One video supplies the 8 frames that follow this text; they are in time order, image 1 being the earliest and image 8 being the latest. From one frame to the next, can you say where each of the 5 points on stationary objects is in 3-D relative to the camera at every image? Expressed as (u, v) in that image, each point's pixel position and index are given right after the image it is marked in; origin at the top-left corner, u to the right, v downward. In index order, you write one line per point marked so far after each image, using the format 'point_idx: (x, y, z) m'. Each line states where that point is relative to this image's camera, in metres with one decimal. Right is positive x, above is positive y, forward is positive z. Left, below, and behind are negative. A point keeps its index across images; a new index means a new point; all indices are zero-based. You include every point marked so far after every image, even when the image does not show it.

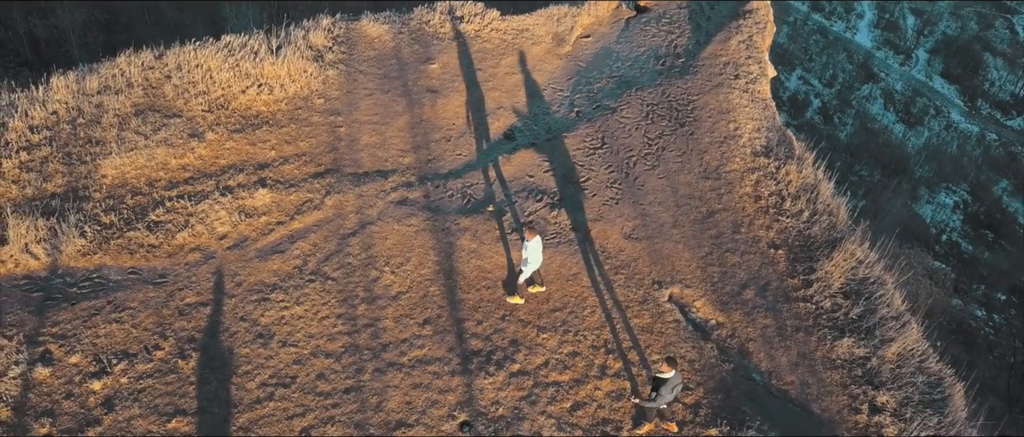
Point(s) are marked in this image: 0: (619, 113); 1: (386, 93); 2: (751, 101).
0: (+1.5, +1.4, +11.0) m
1: (-1.7, +1.7, +11.1) m
2: (+3.3, +1.6, +11.0) m
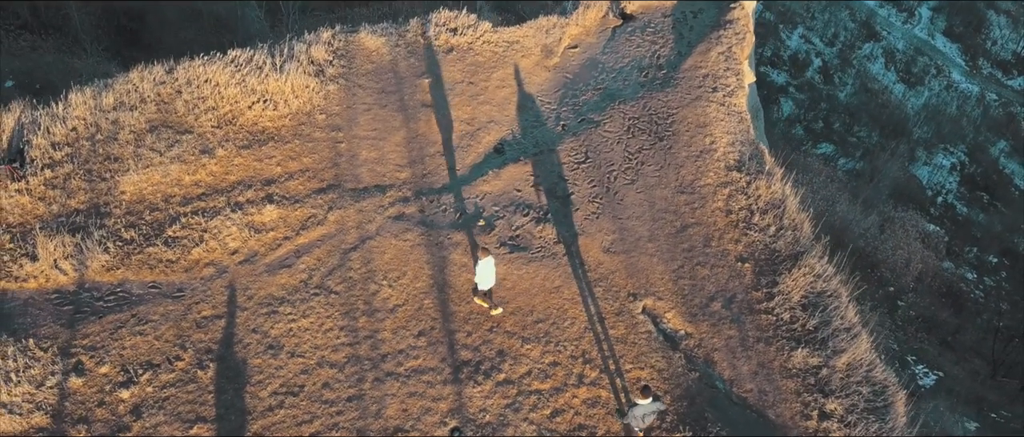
0: (+1.3, +1.3, +11.7) m
1: (-1.9, +1.6, +11.8) m
2: (+3.1, +1.5, +11.7) m
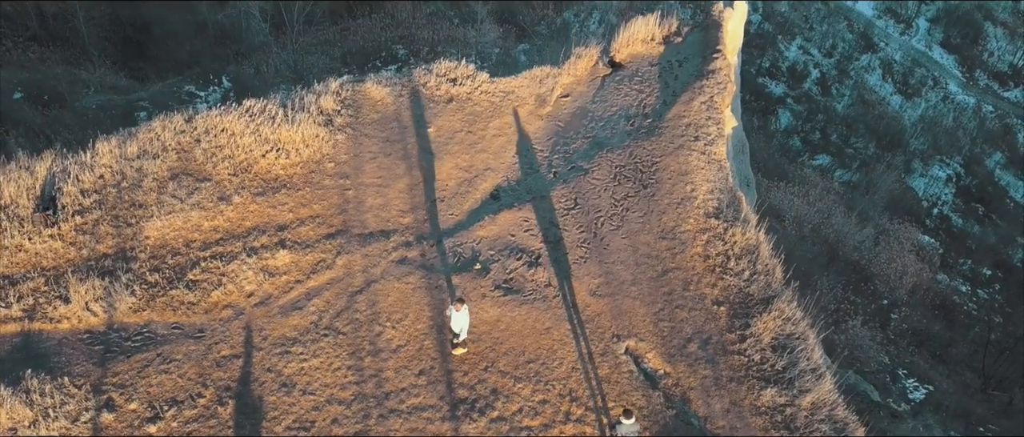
0: (+1.2, +0.7, +12.6) m
1: (-1.9, +1.0, +12.6) m
2: (+3.1, +0.9, +12.6) m
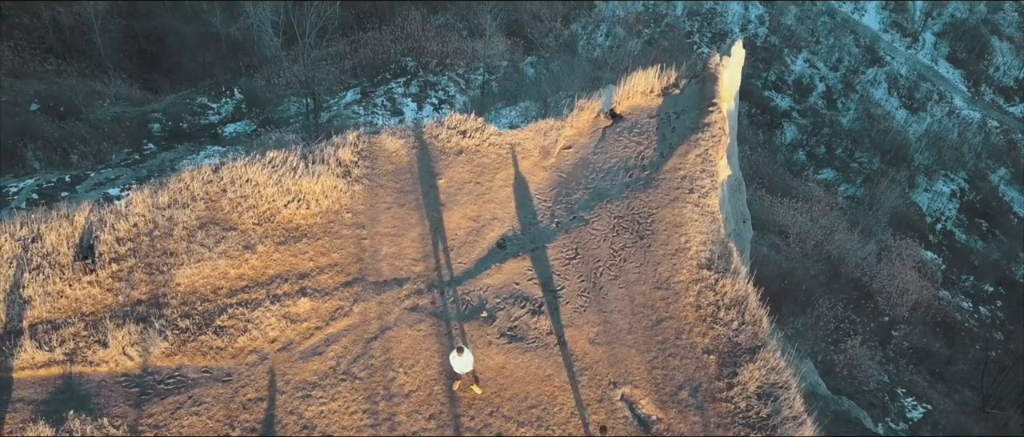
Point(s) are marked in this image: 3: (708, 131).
0: (+1.3, -0.1, +13.4) m
1: (-1.8, +0.2, +13.5) m
2: (+3.1, 0.0, +13.4) m
3: (+3.6, +1.6, +14.7) m
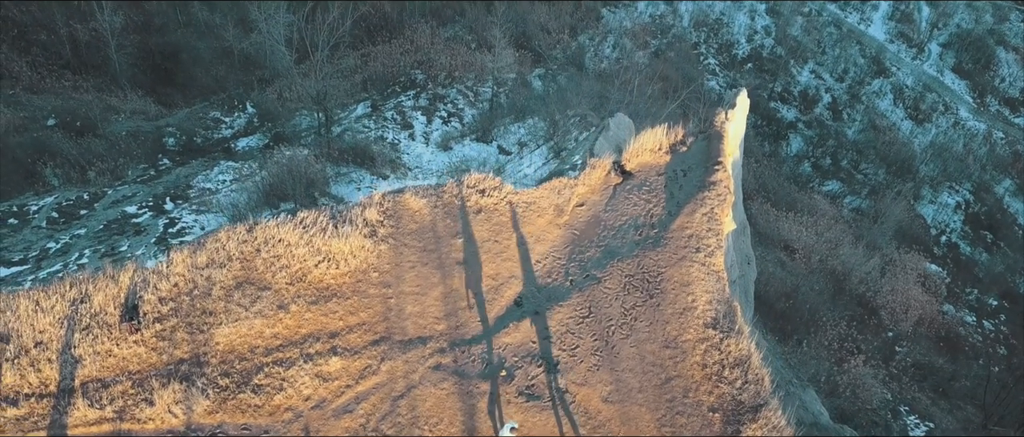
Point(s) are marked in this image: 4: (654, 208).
0: (+1.6, -1.1, +14.2) m
1: (-1.5, -0.8, +14.3) m
2: (+3.4, -1.0, +14.2) m
3: (+3.9, +0.5, +15.5) m
4: (+2.7, +0.2, +15.4) m
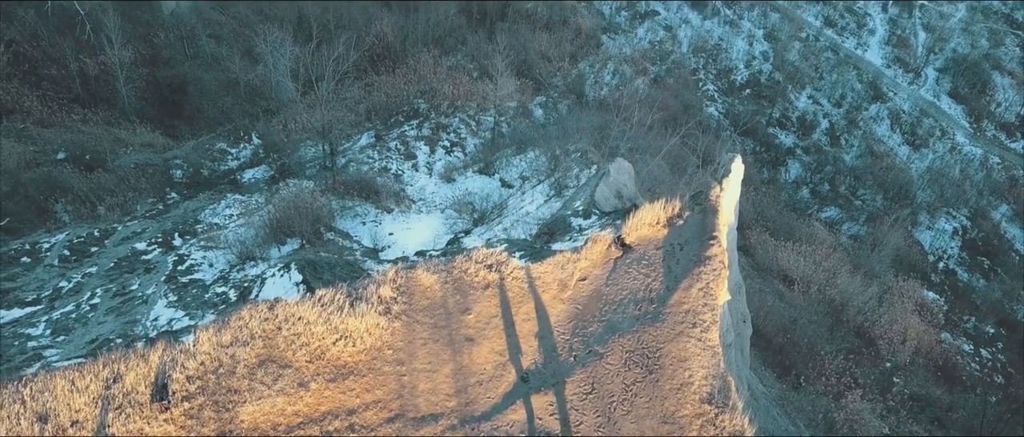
0: (+1.7, -2.6, +15.0) m
1: (-1.4, -2.3, +15.1) m
2: (+3.6, -2.5, +15.0) m
3: (+4.0, -0.9, +16.3) m
4: (+2.9, -1.3, +16.2) m
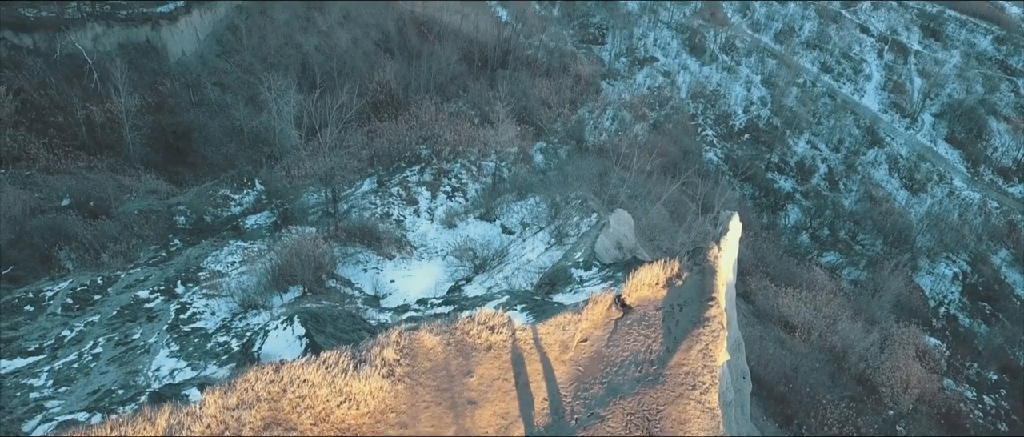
0: (+1.8, -3.8, +15.2) m
1: (-1.4, -3.5, +15.3) m
2: (+3.6, -3.7, +15.2) m
3: (+4.0, -2.2, +16.6) m
4: (+2.9, -2.6, +16.5) m
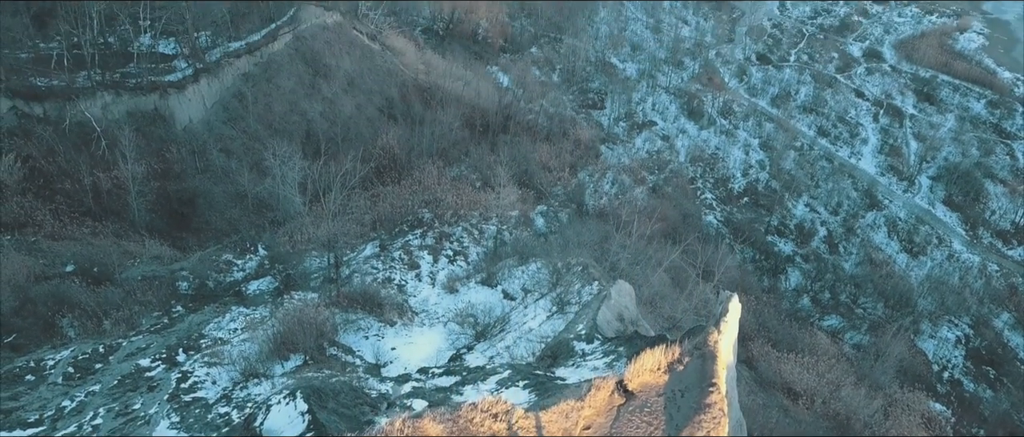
0: (+1.9, -5.5, +15.3) m
1: (-1.3, -5.3, +15.4) m
2: (+3.7, -5.4, +15.3) m
3: (+4.1, -4.0, +16.8) m
4: (+3.0, -4.4, +16.6) m
